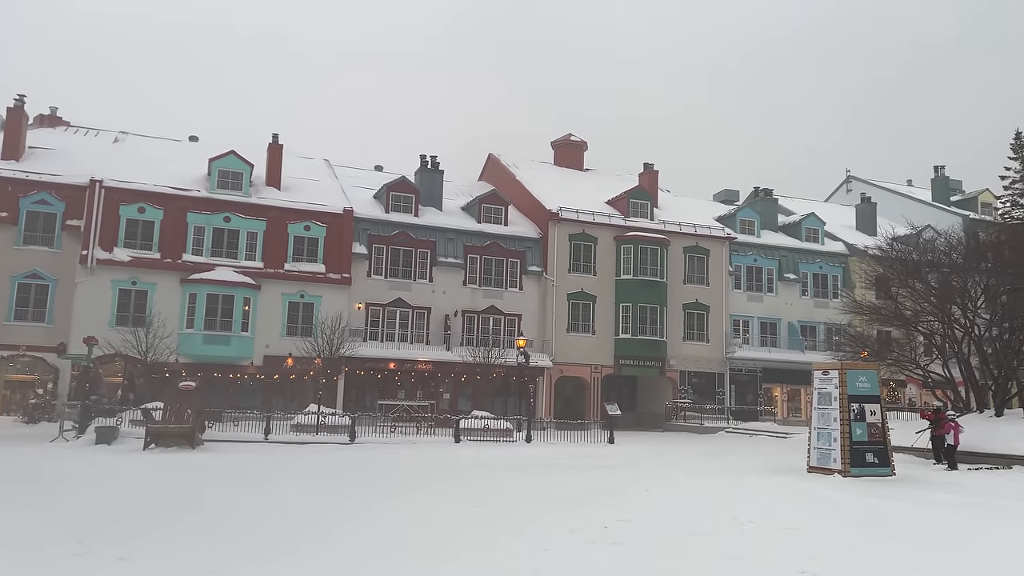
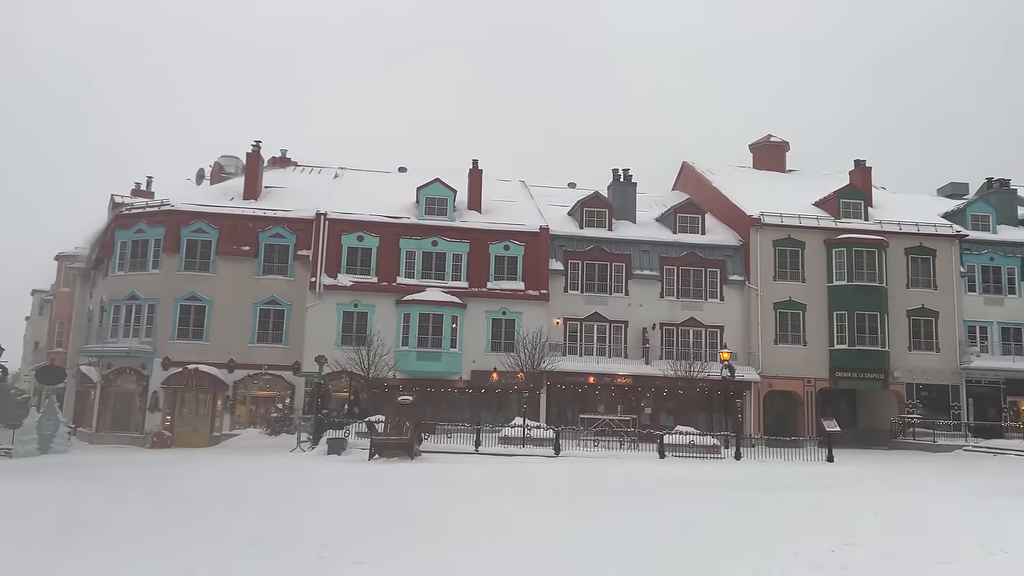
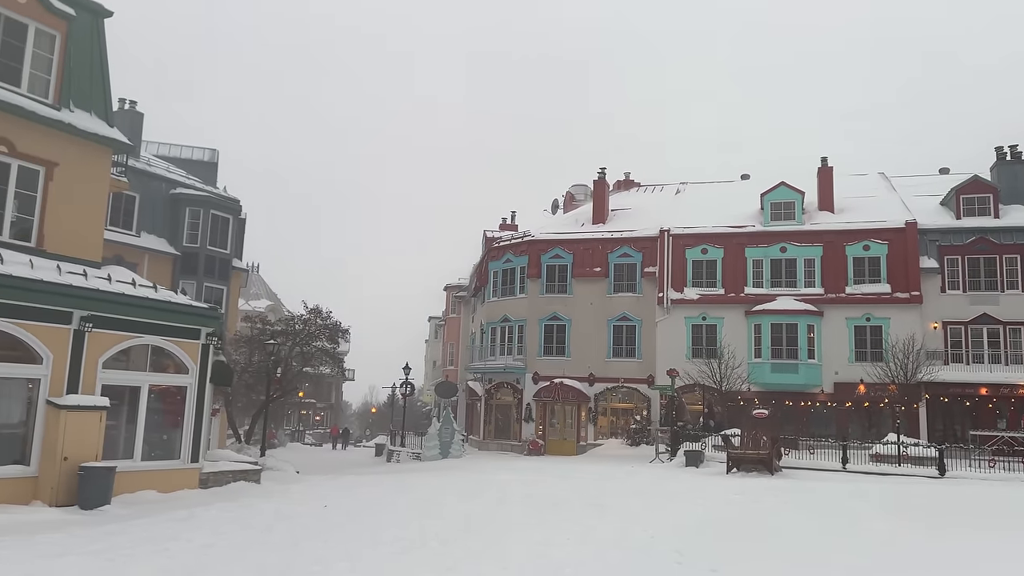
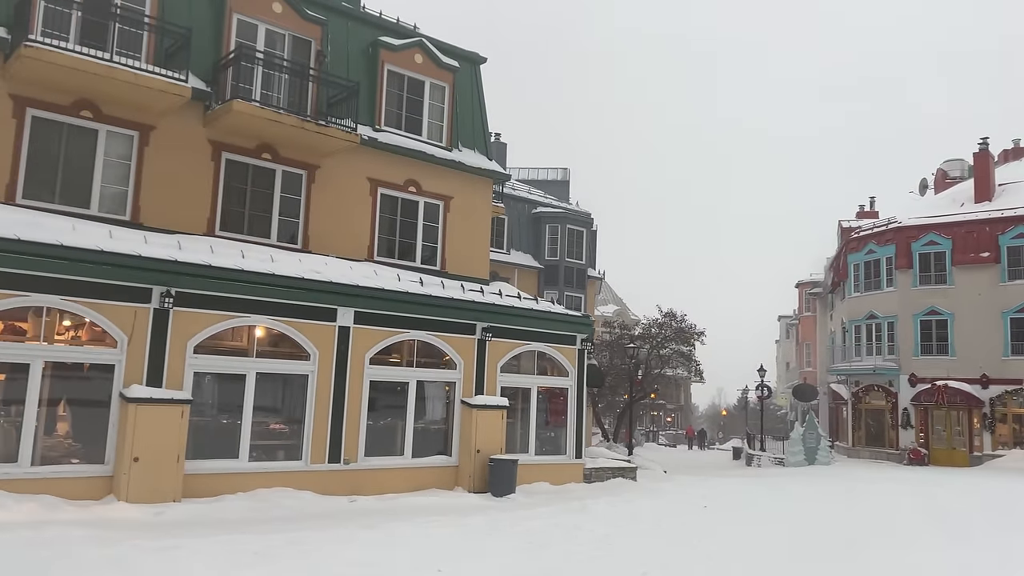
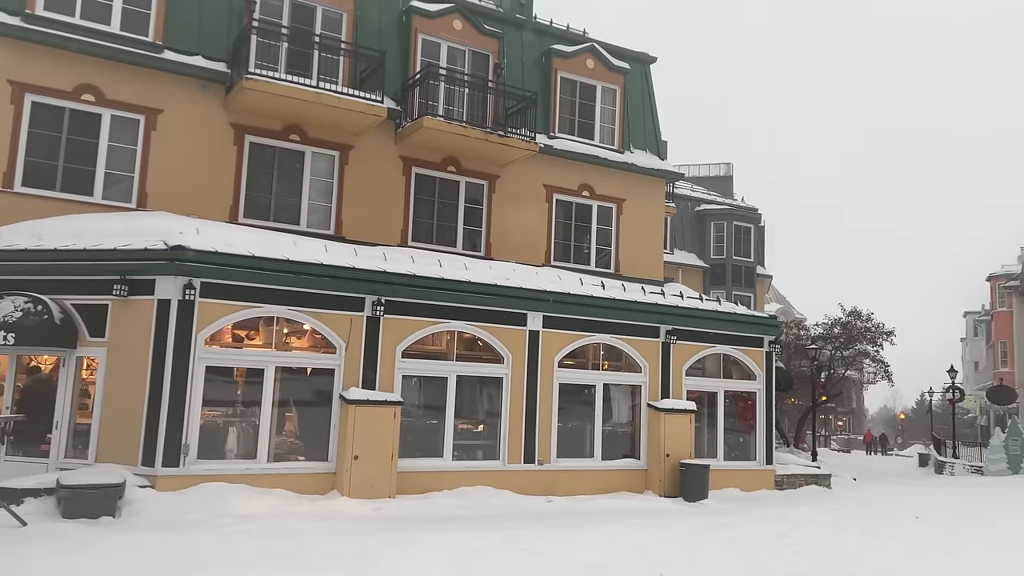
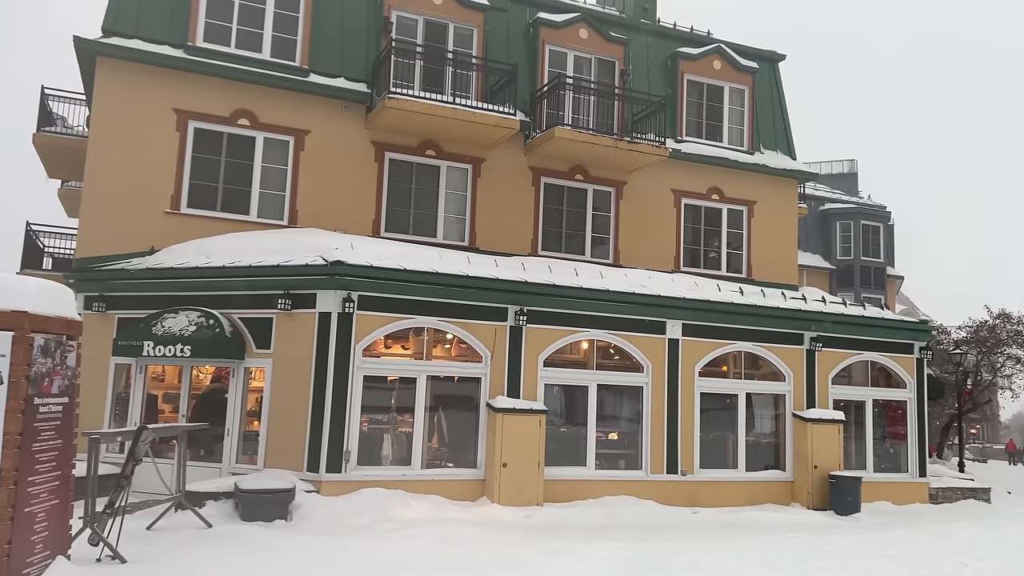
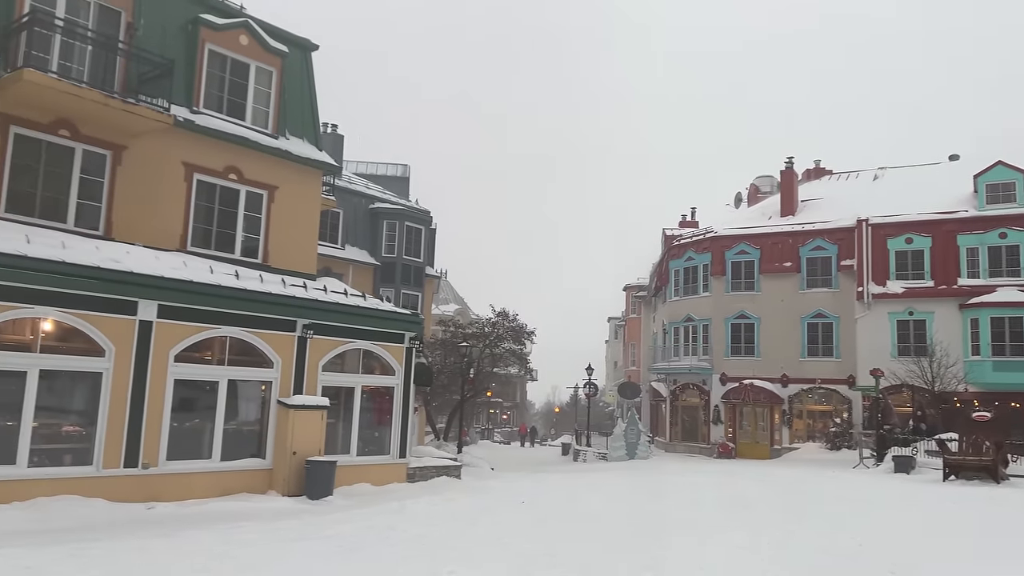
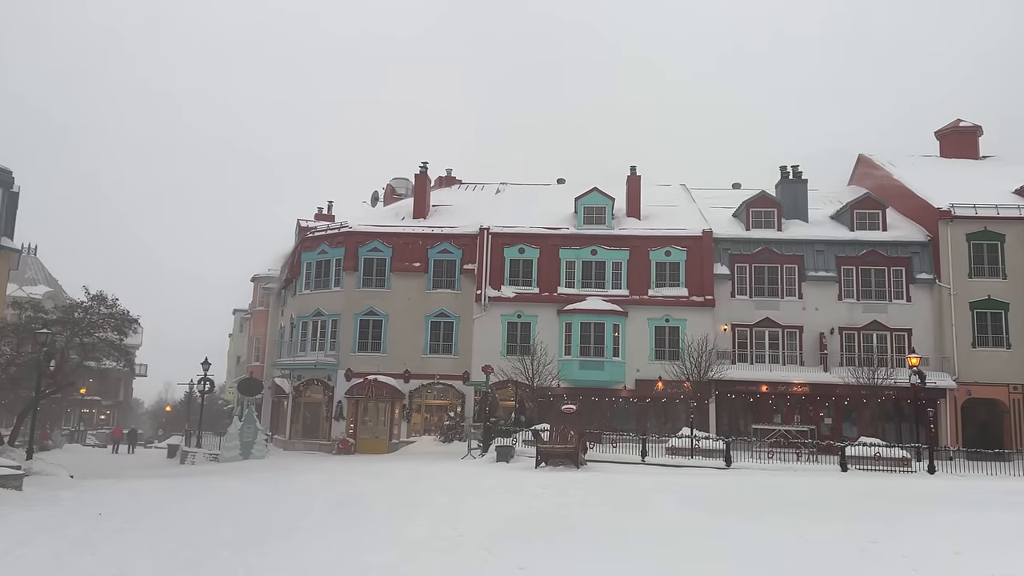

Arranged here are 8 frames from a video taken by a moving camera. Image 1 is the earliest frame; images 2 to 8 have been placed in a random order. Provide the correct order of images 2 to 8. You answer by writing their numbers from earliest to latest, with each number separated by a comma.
2, 8, 3, 7, 4, 5, 6
